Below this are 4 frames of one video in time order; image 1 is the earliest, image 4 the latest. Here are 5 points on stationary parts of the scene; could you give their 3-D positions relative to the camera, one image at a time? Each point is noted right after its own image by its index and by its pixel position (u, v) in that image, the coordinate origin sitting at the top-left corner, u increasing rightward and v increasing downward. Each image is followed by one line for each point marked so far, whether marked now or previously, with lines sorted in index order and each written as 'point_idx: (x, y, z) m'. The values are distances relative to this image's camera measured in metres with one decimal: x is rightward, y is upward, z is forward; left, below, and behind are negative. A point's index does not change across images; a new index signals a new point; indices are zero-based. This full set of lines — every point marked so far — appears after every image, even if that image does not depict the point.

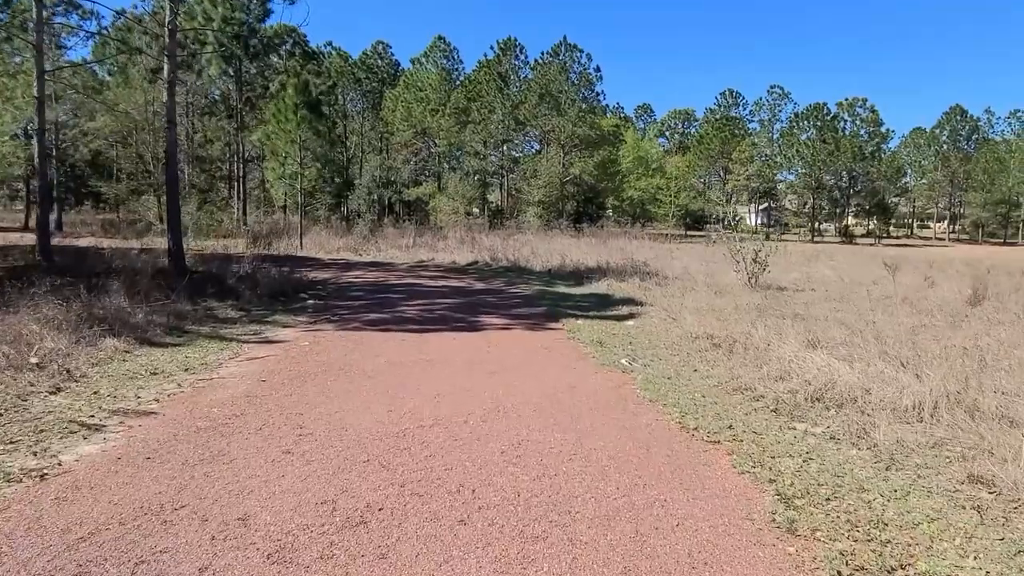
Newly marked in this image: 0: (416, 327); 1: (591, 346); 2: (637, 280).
0: (-1.1, -0.4, +8.0) m
1: (+0.8, -0.6, +7.2) m
2: (+2.3, +0.1, +13.0) m
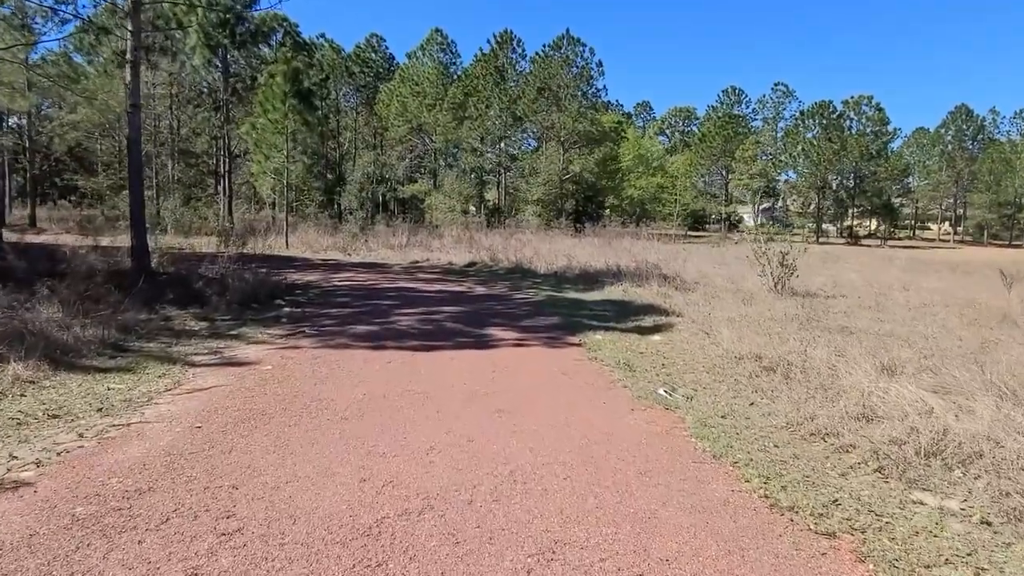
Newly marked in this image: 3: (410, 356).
0: (-1.0, -0.5, +6.8) m
1: (+0.9, -0.7, +5.9) m
2: (+2.3, +0.1, +11.8) m
3: (-0.8, -0.6, +6.1) m
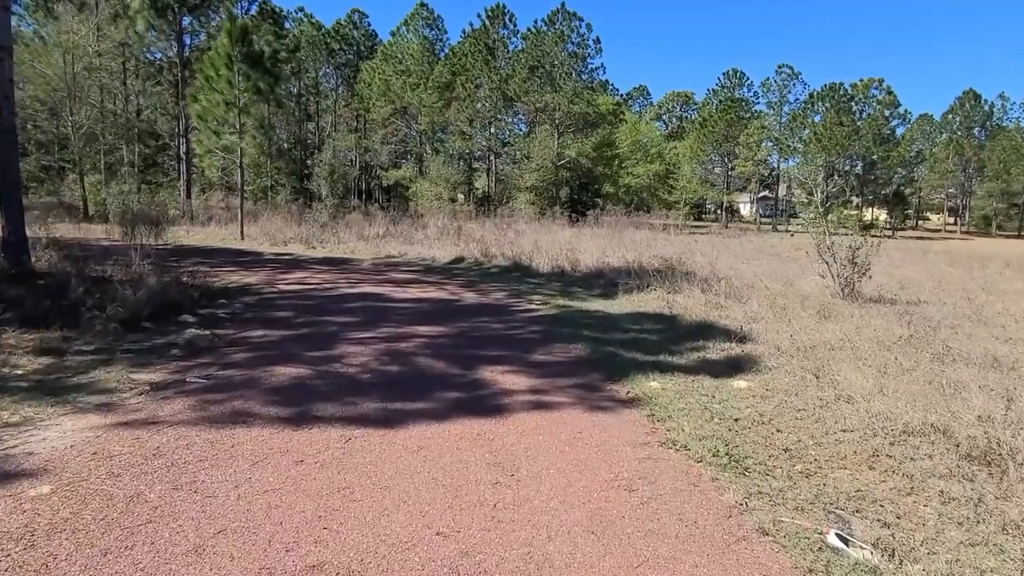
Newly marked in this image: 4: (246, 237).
0: (-0.9, -0.7, +4.0) m
1: (+1.0, -0.8, +3.2) m
2: (+2.3, 0.0, +9.1) m
3: (-0.8, -0.7, +3.4) m
4: (-6.6, +1.3, +17.8) m
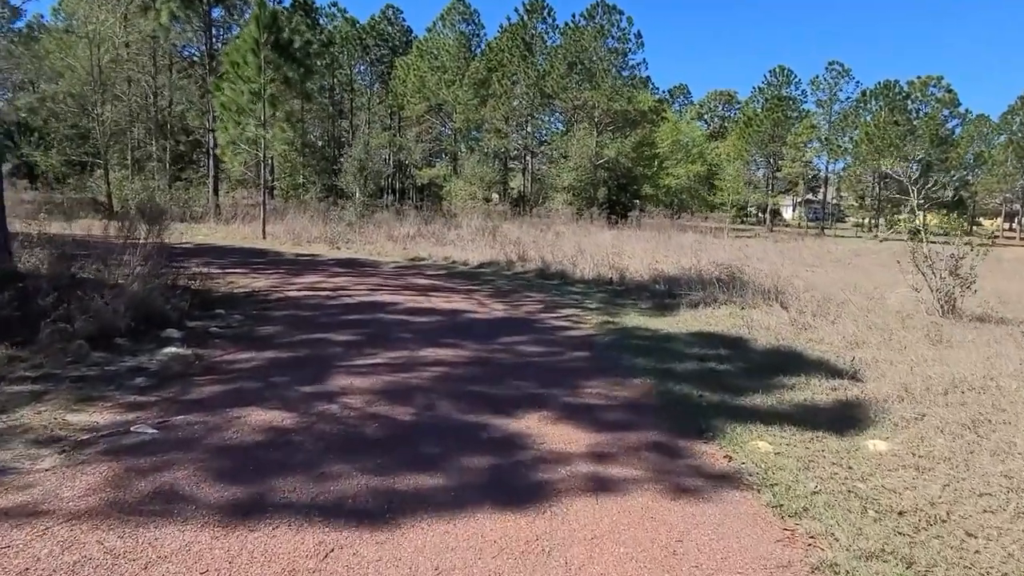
0: (-0.7, -0.8, +2.8) m
1: (+1.2, -0.9, +1.9) m
2: (+2.8, -0.2, +7.8) m
3: (-0.6, -0.8, +2.2) m
4: (-5.7, +1.2, +16.8) m
